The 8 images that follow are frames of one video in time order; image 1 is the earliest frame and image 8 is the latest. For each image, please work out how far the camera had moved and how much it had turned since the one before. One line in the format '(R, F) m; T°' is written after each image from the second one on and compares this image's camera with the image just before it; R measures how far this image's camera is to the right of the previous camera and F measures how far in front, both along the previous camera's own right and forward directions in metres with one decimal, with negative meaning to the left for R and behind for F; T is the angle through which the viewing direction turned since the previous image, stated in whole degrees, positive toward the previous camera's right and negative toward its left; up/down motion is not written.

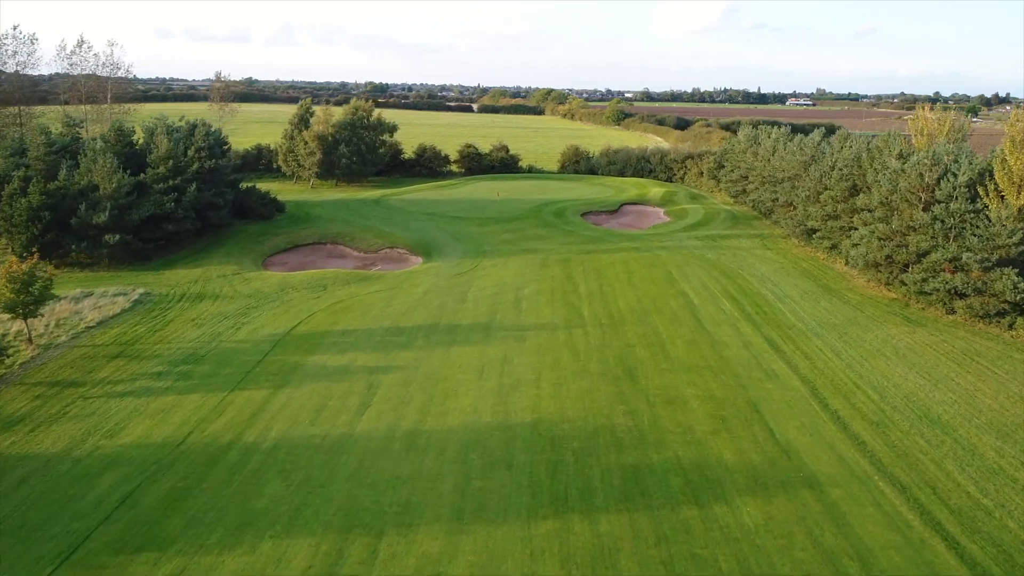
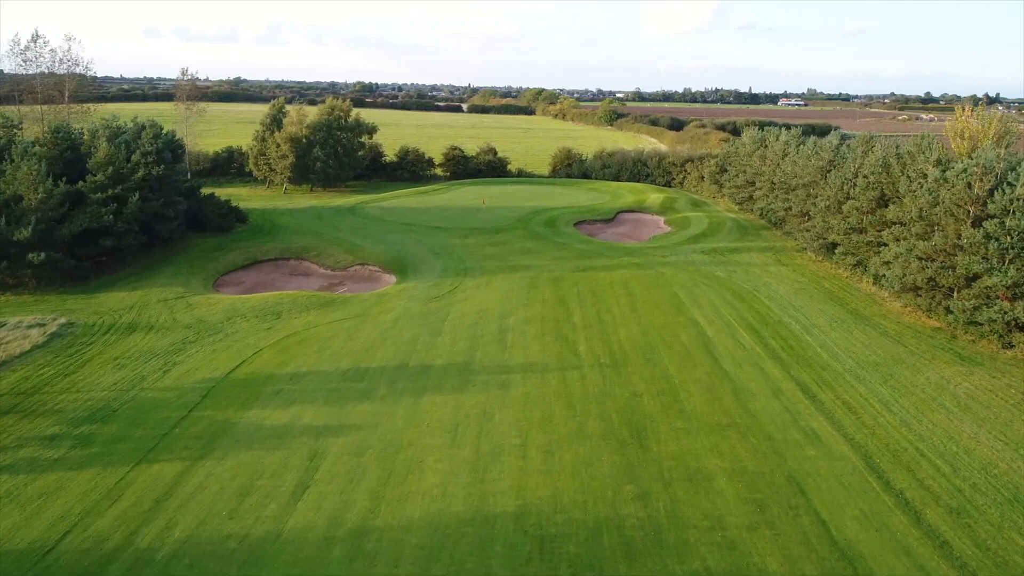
(+0.3, +3.9) m; +1°
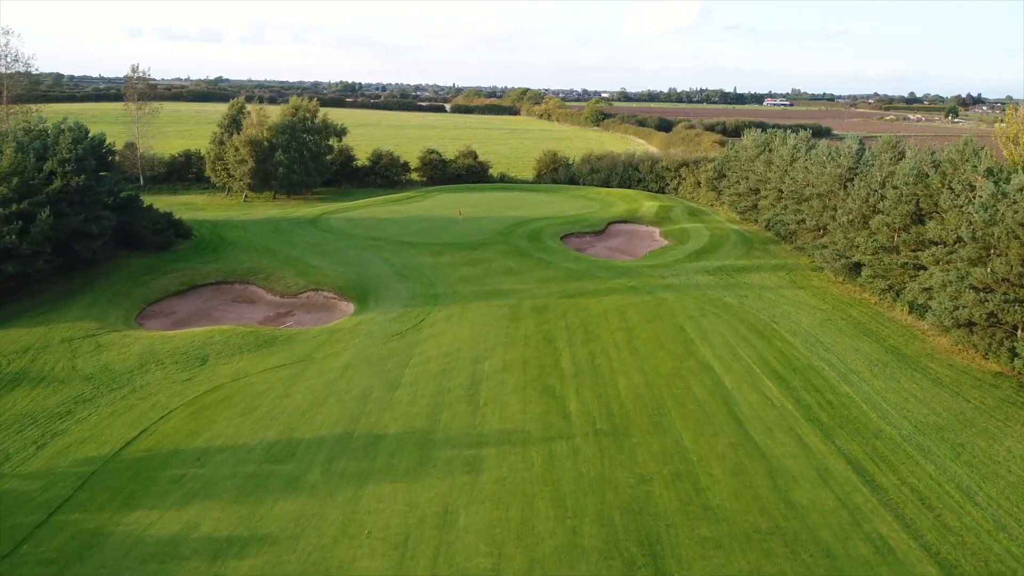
(+0.3, +4.3) m; +1°
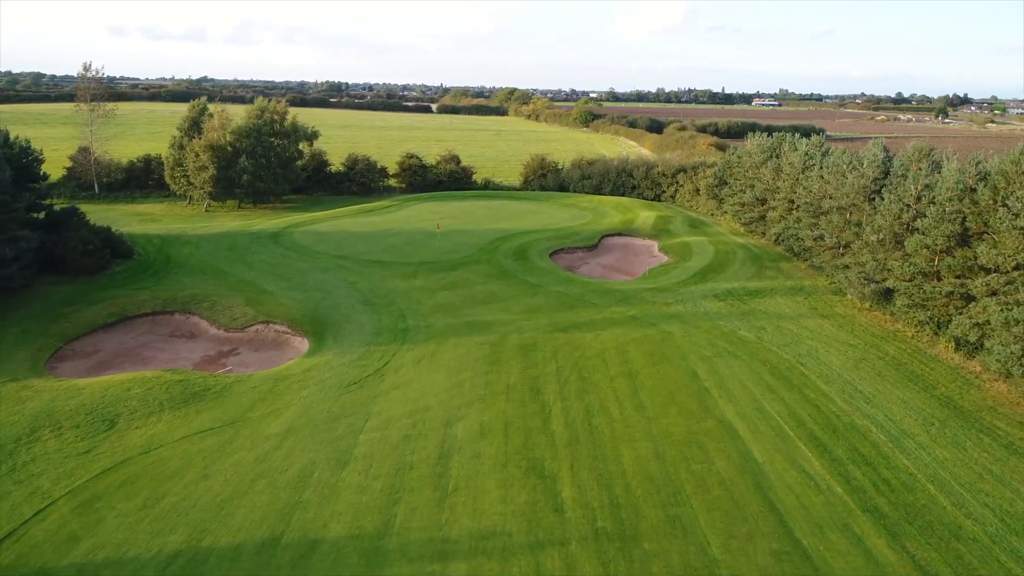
(+0.2, +3.7) m; +1°
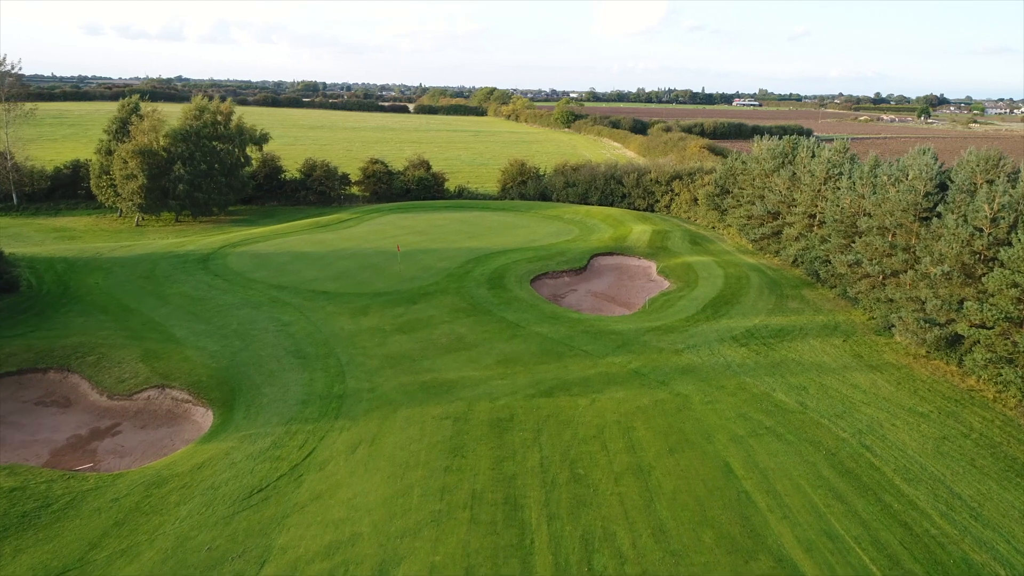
(+0.3, +5.3) m; +1°
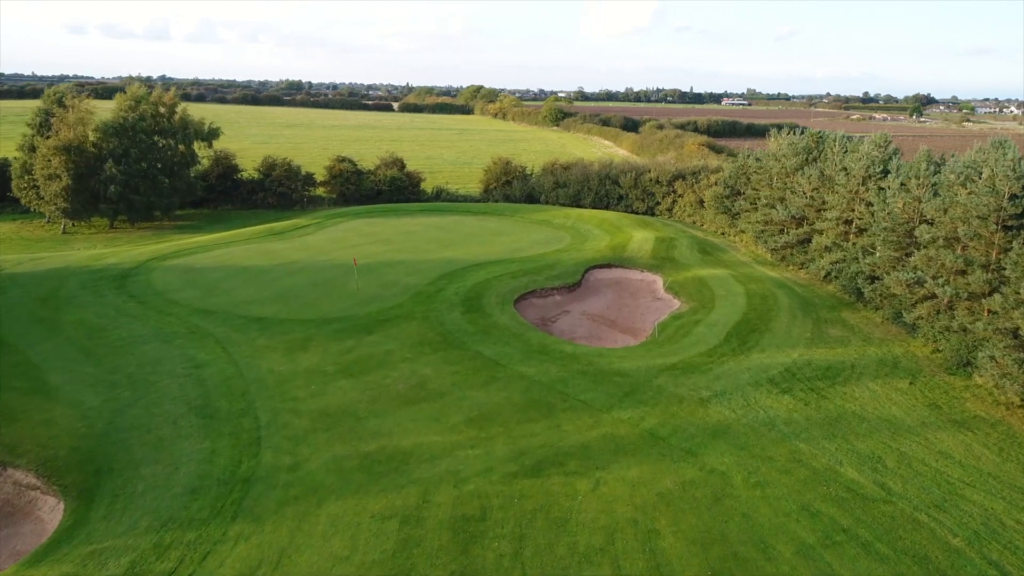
(+0.3, +4.9) m; +1°
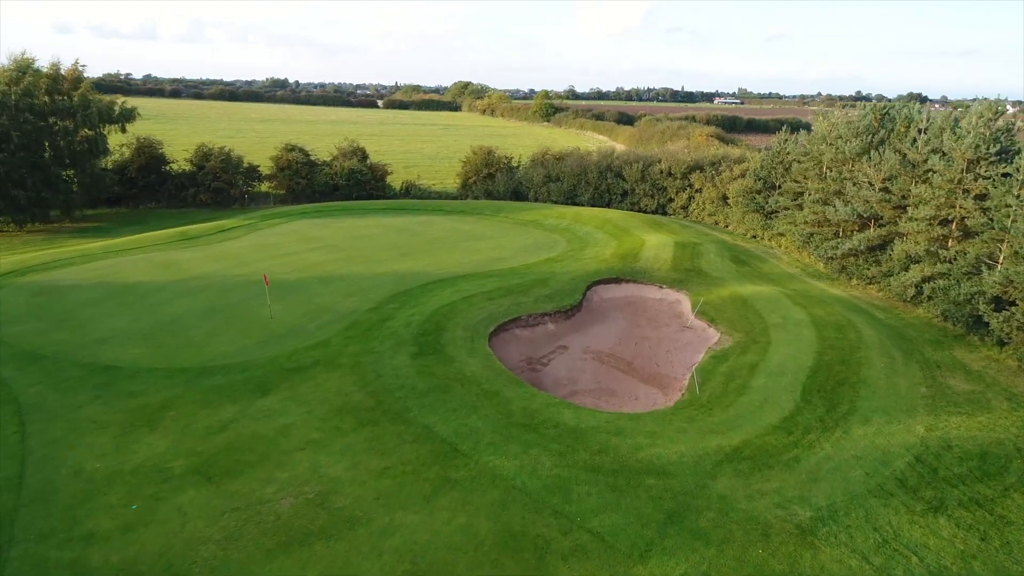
(+0.4, +6.9) m; +1°
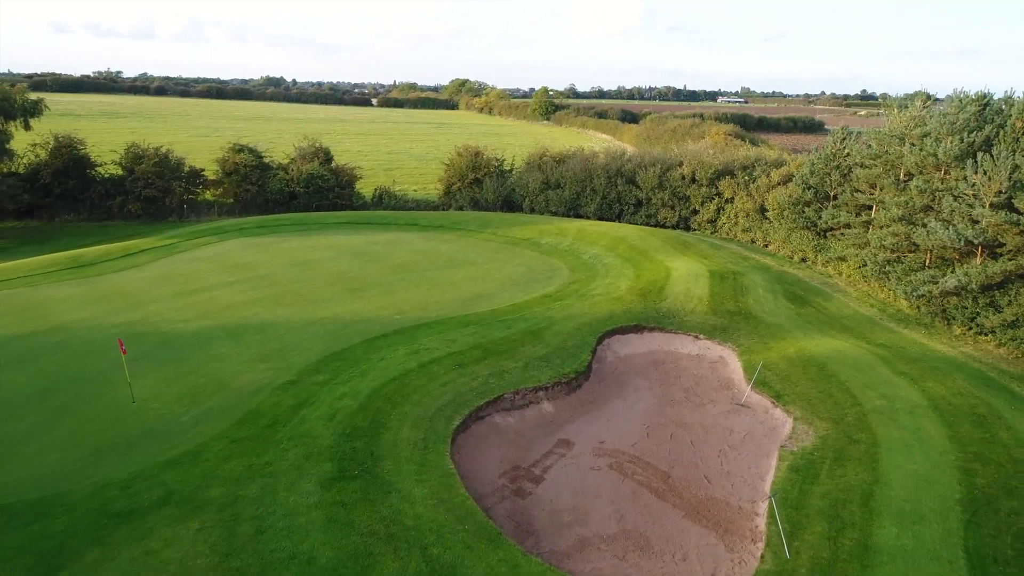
(+0.4, +5.7) m; 0°
